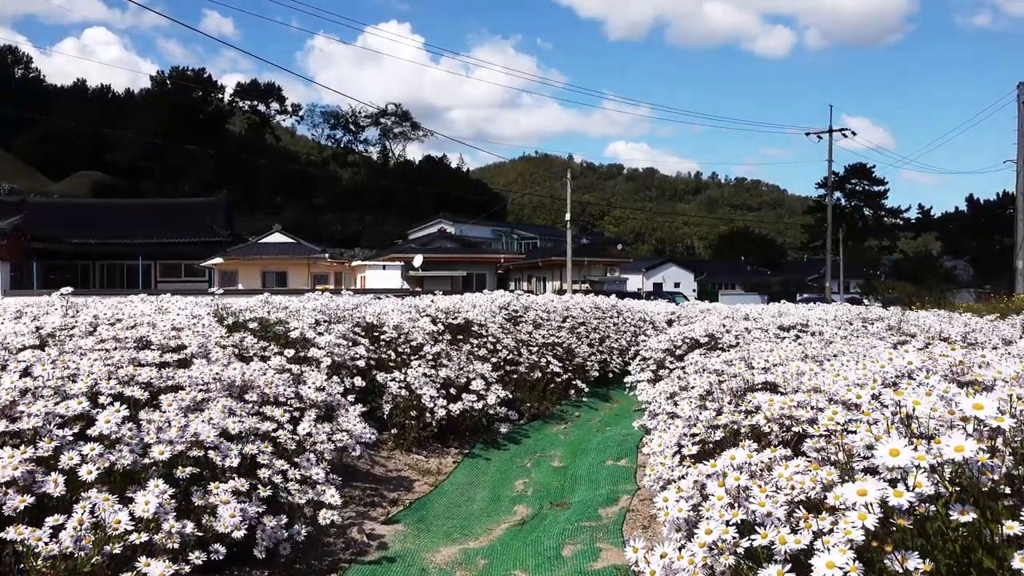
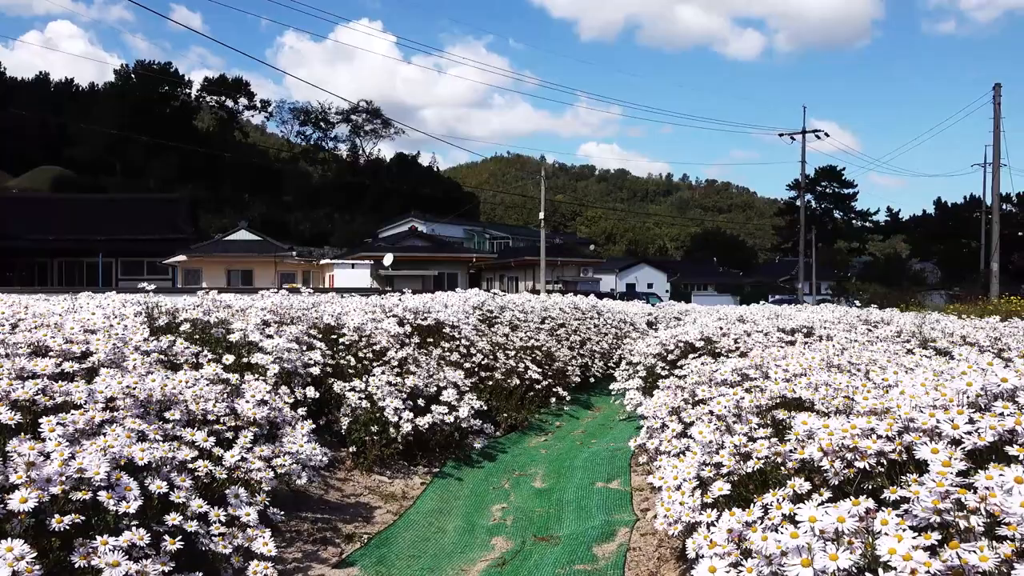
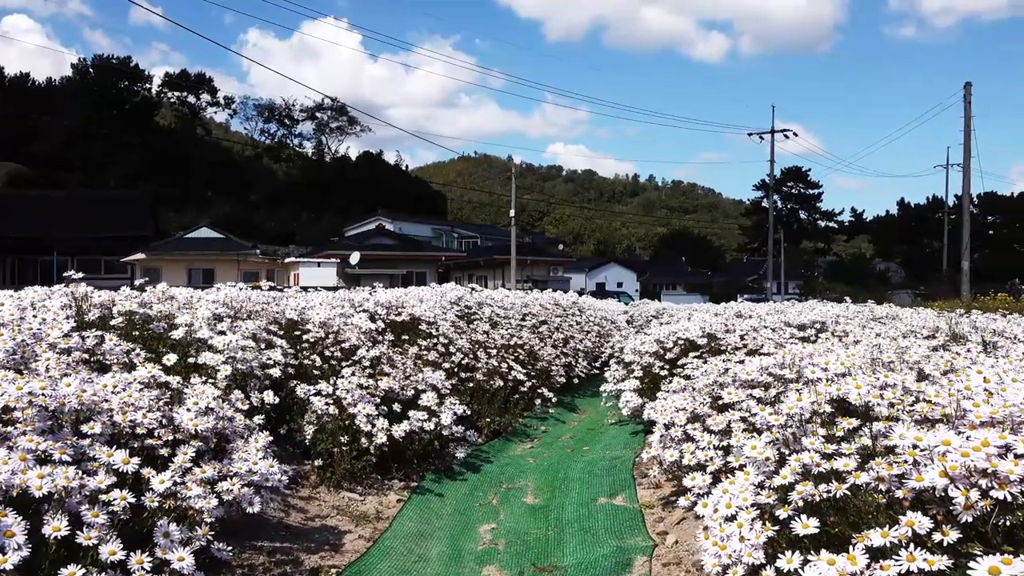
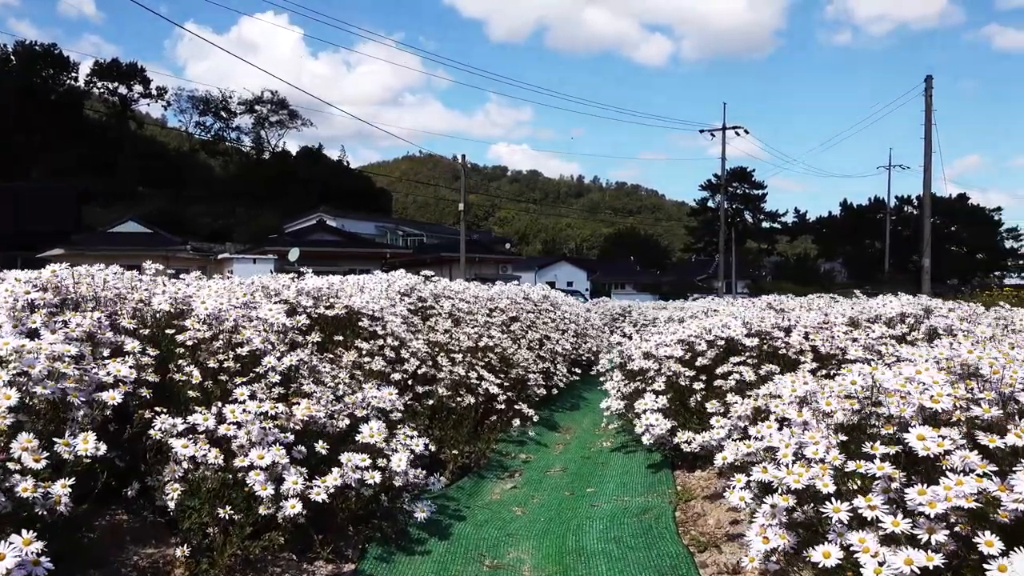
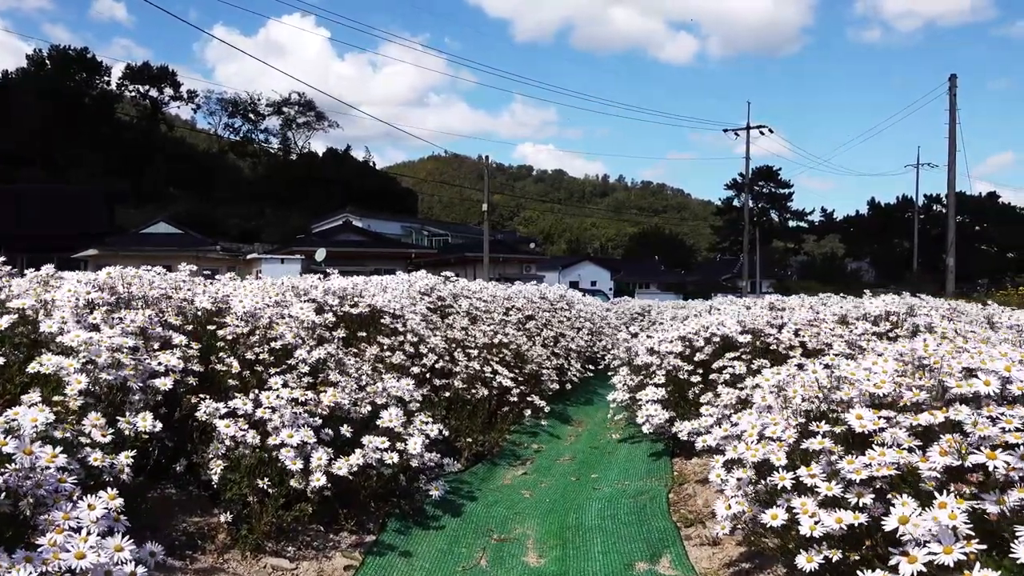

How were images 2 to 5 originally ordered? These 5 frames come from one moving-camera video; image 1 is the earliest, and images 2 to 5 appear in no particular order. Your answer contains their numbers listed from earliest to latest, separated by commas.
2, 3, 5, 4
